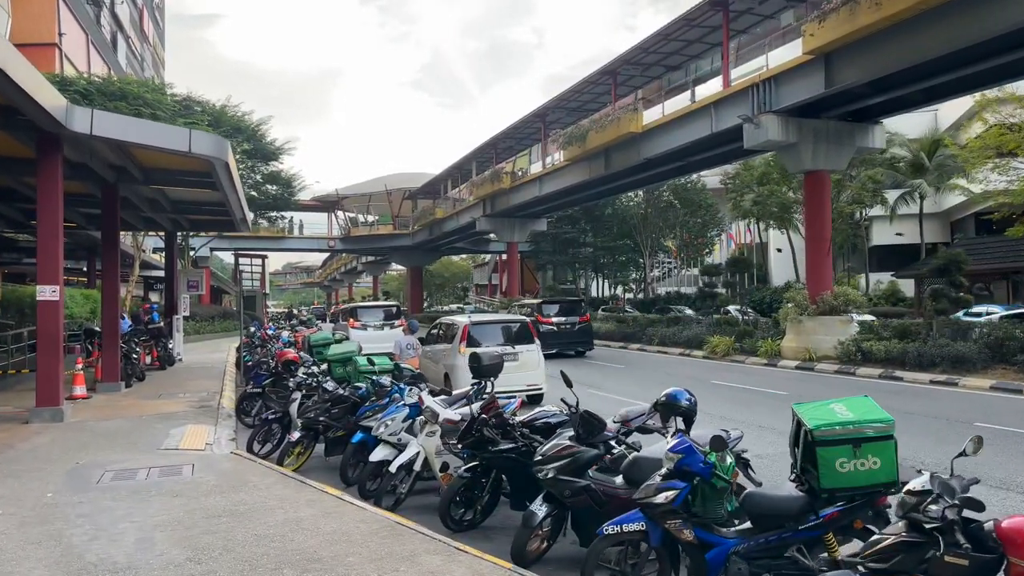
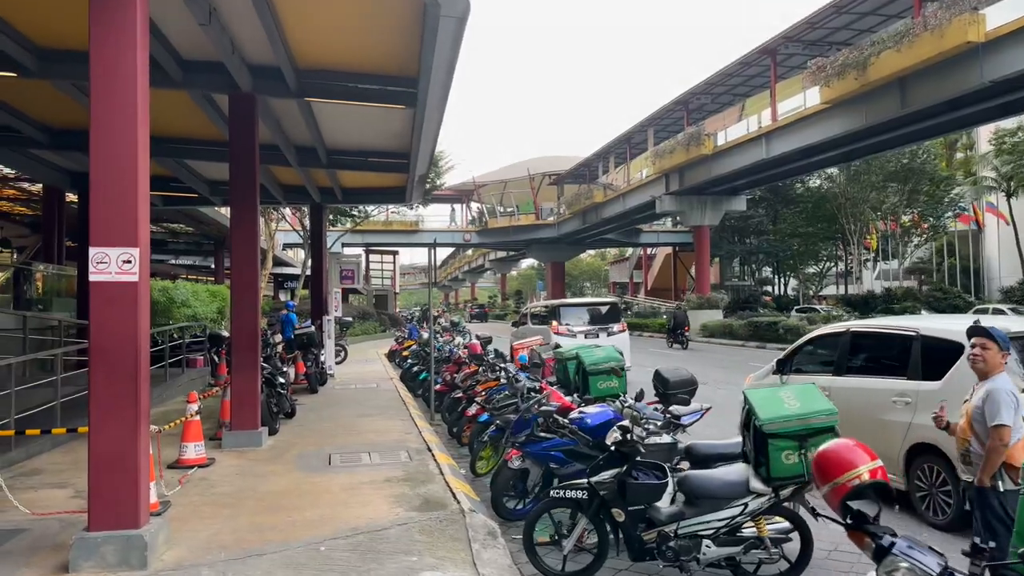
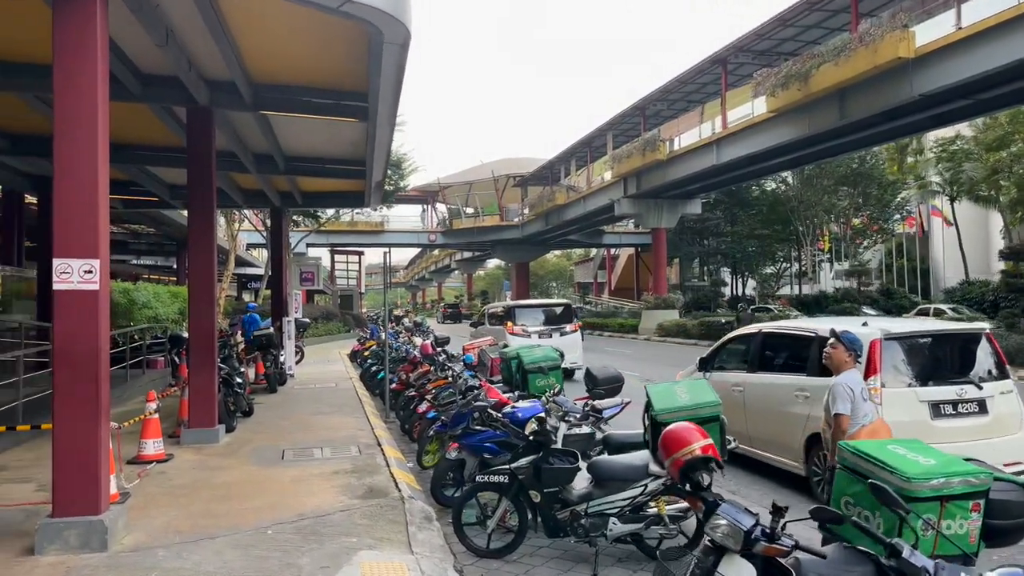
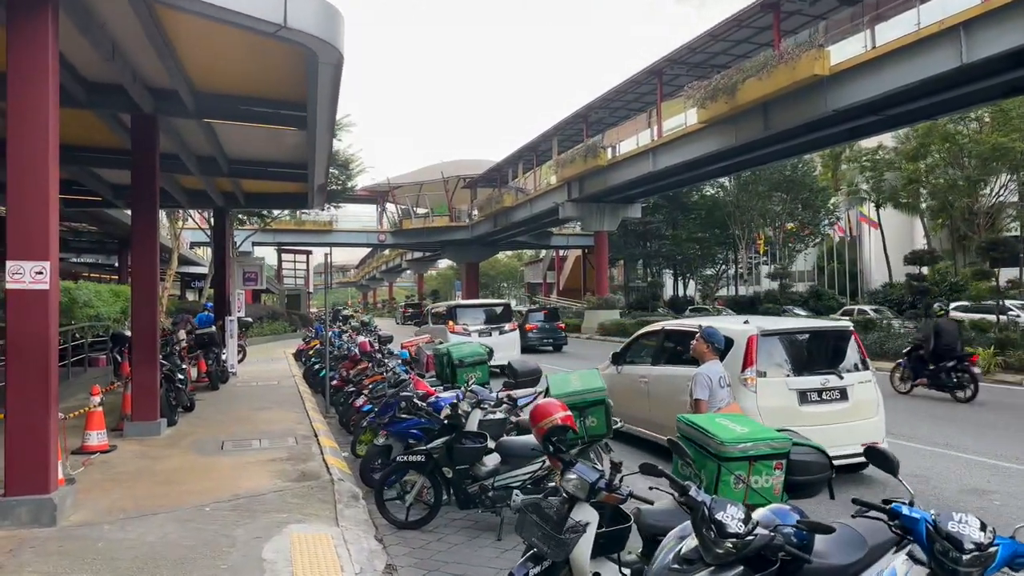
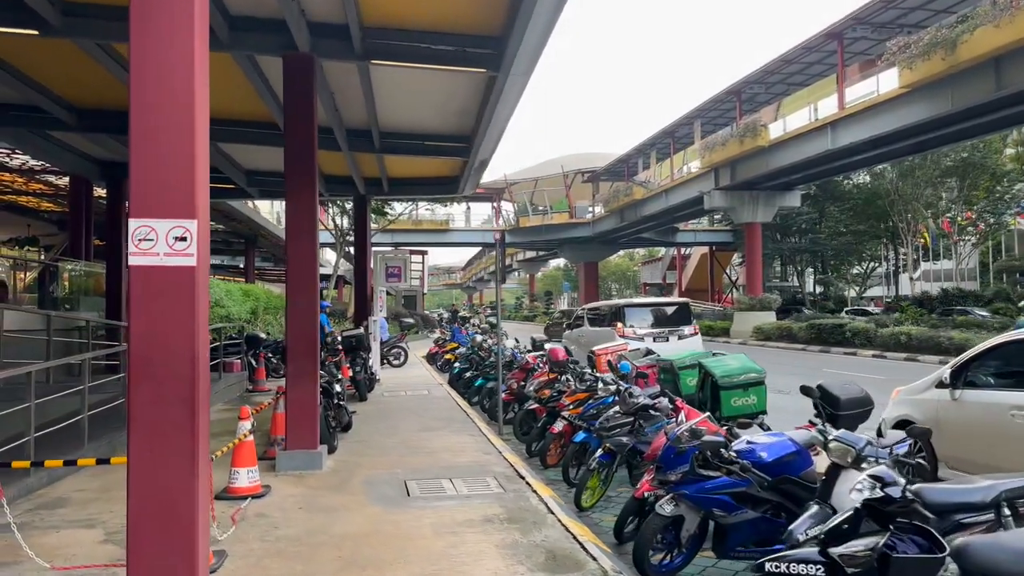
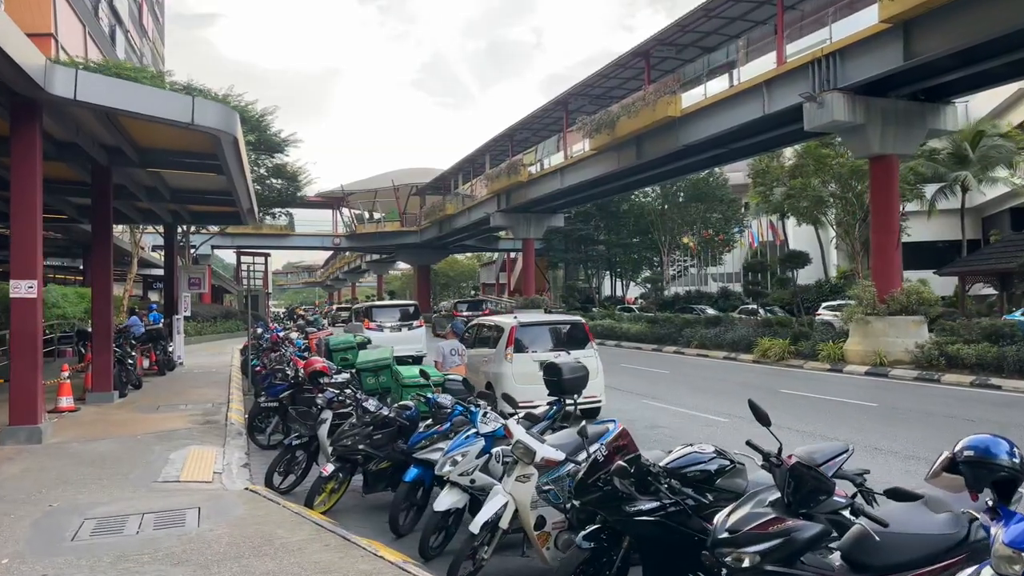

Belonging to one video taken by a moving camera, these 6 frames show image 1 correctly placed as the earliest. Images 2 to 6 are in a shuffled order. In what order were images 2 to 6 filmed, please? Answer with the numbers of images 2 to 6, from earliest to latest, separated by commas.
6, 4, 3, 2, 5
